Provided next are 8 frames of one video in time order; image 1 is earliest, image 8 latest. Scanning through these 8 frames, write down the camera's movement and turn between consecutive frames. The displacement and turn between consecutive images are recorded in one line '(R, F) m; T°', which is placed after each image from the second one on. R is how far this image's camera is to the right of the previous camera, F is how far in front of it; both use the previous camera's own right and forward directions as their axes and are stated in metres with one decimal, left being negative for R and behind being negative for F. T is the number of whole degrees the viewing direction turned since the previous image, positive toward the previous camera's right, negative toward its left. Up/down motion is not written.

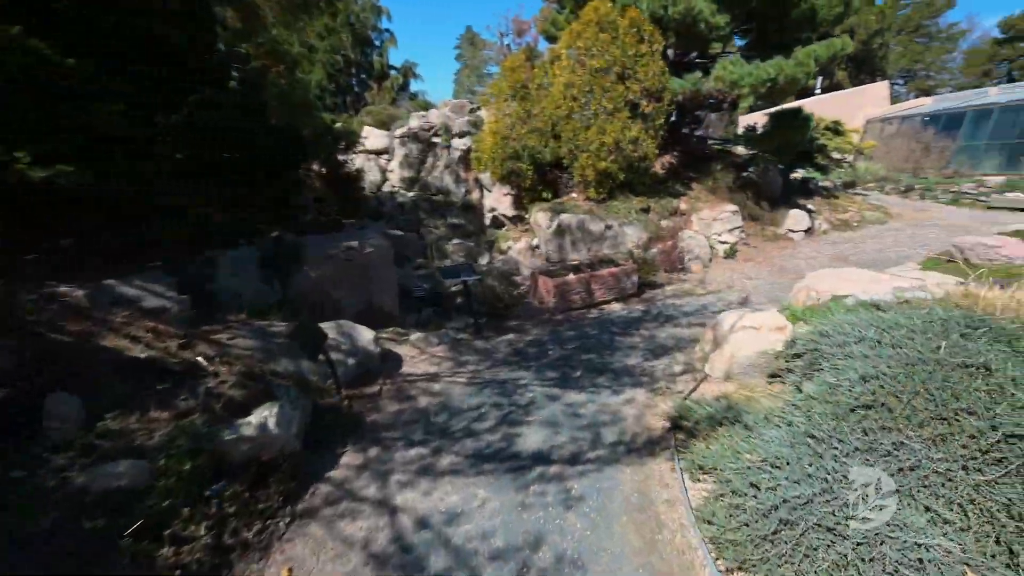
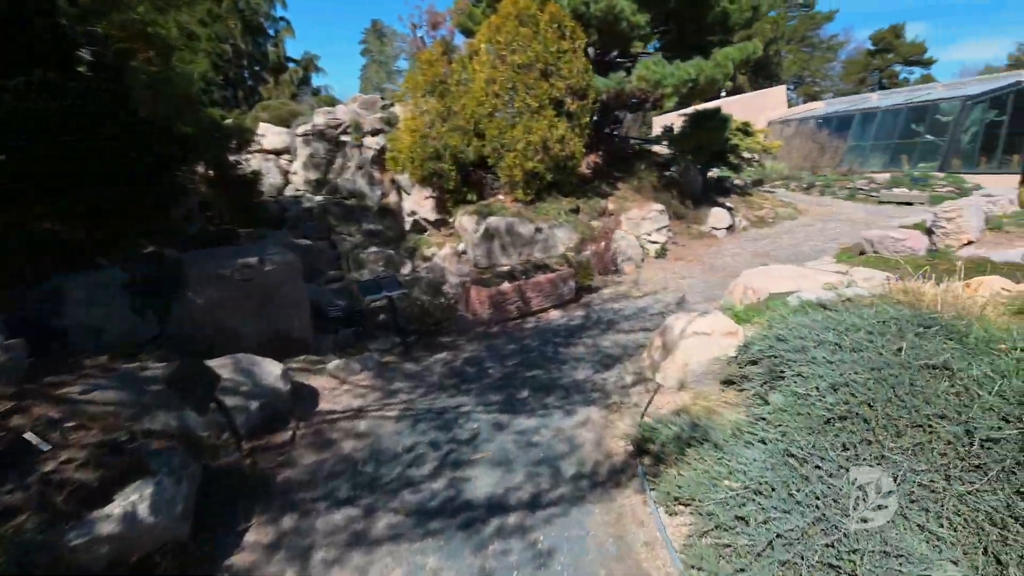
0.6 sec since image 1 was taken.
(-0.1, +0.6) m; +9°
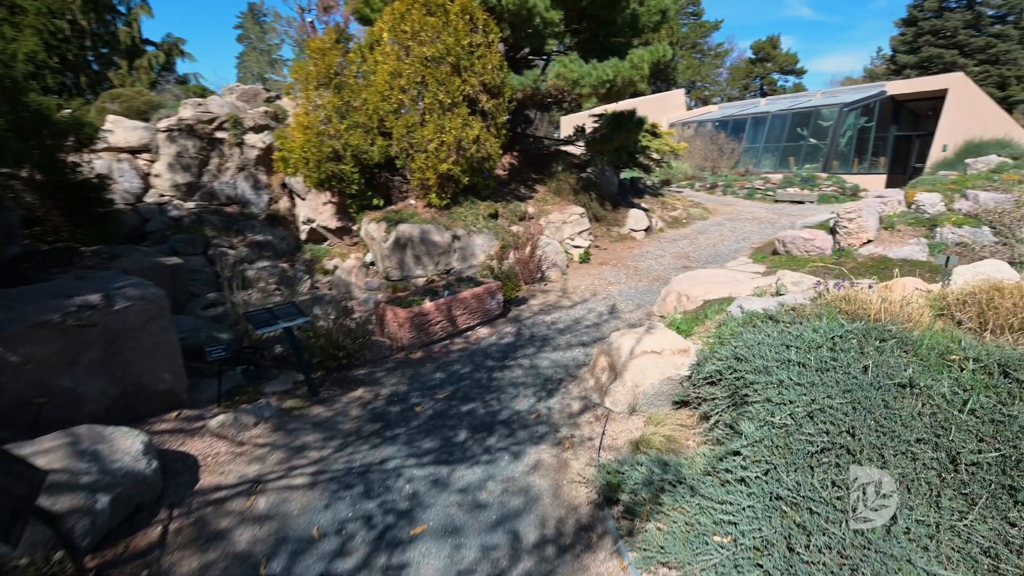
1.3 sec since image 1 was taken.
(-0.2, +0.6) m; +11°
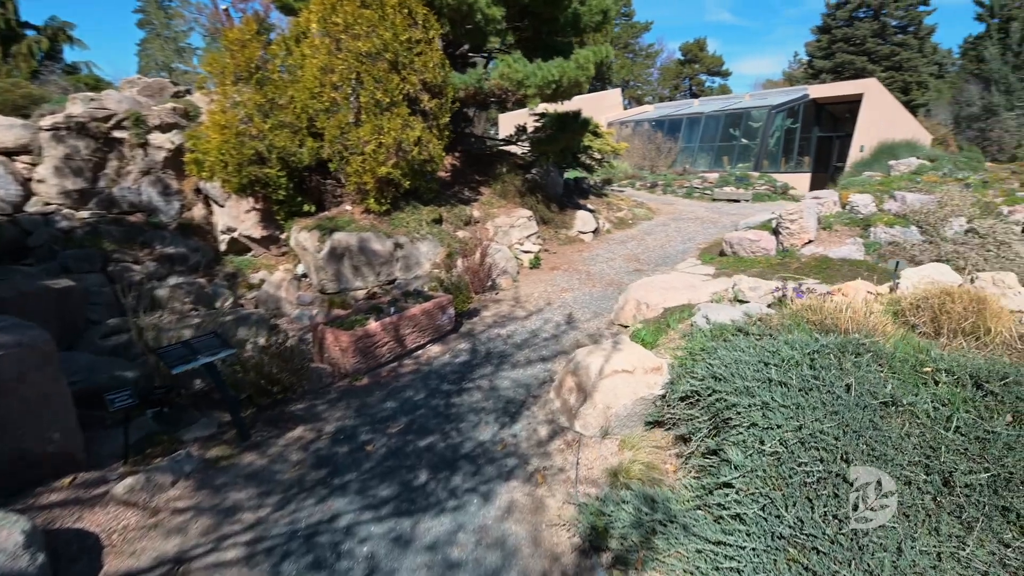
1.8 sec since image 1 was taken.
(-0.2, +0.4) m; +7°
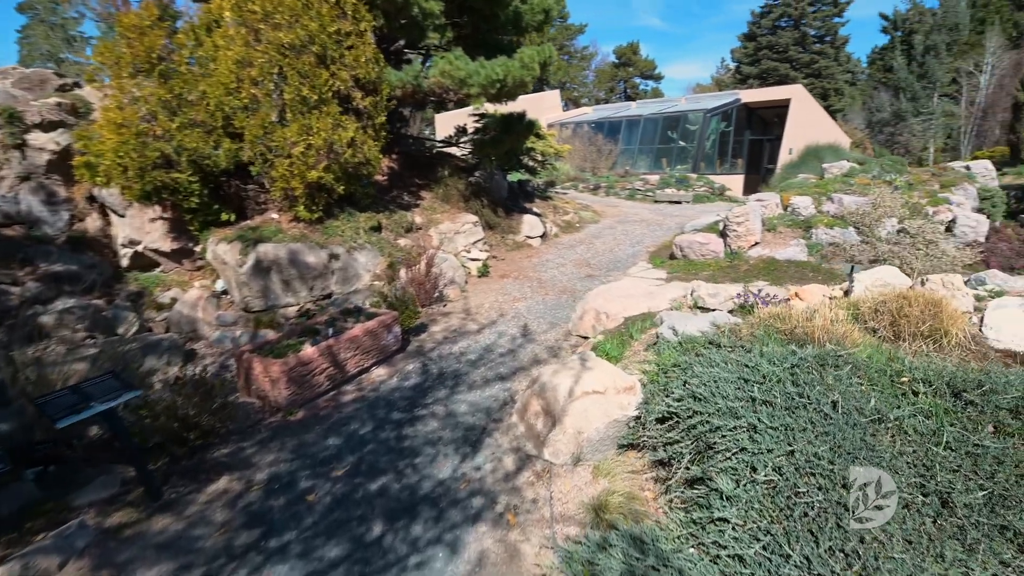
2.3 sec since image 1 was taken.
(-0.1, +0.4) m; +7°
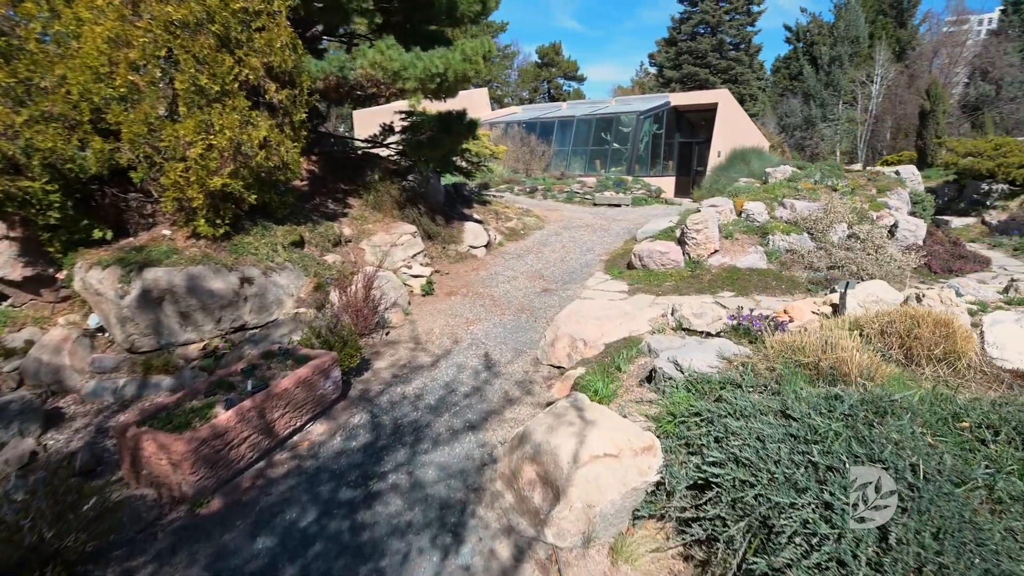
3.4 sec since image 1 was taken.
(-0.4, +0.8) m; +9°
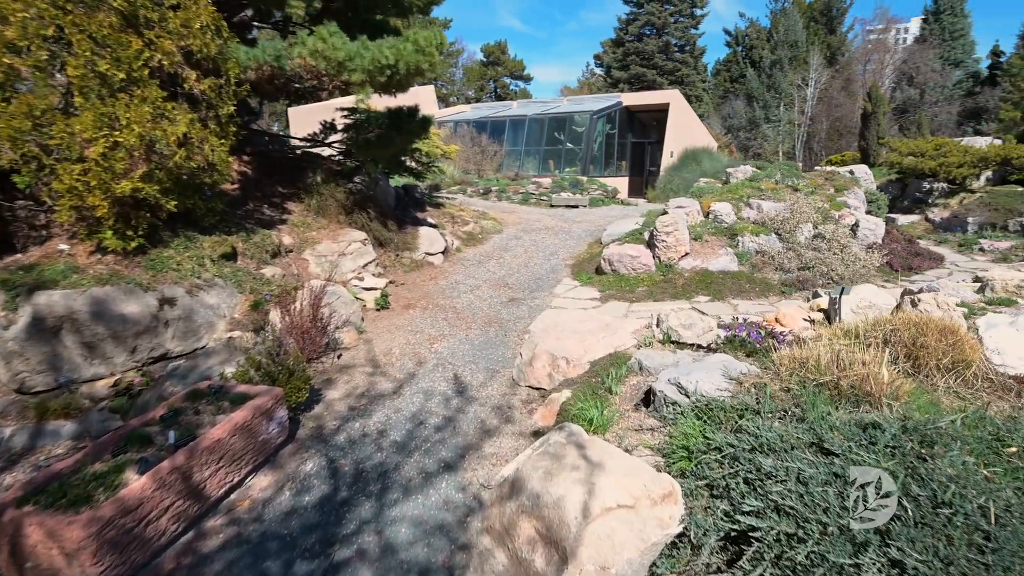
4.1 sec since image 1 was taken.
(-0.2, +0.5) m; +6°
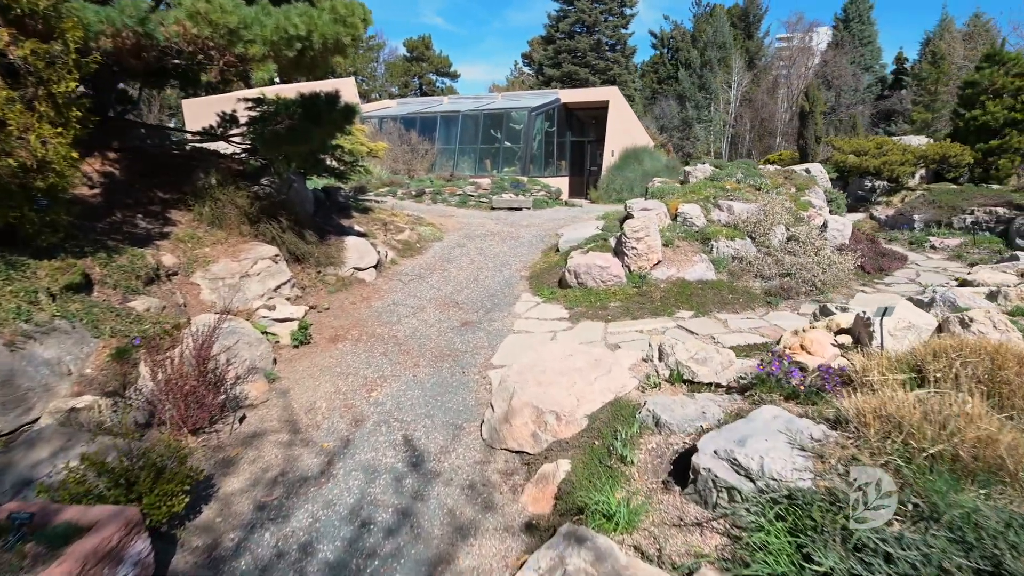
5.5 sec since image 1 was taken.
(-0.3, +1.1) m; +8°
